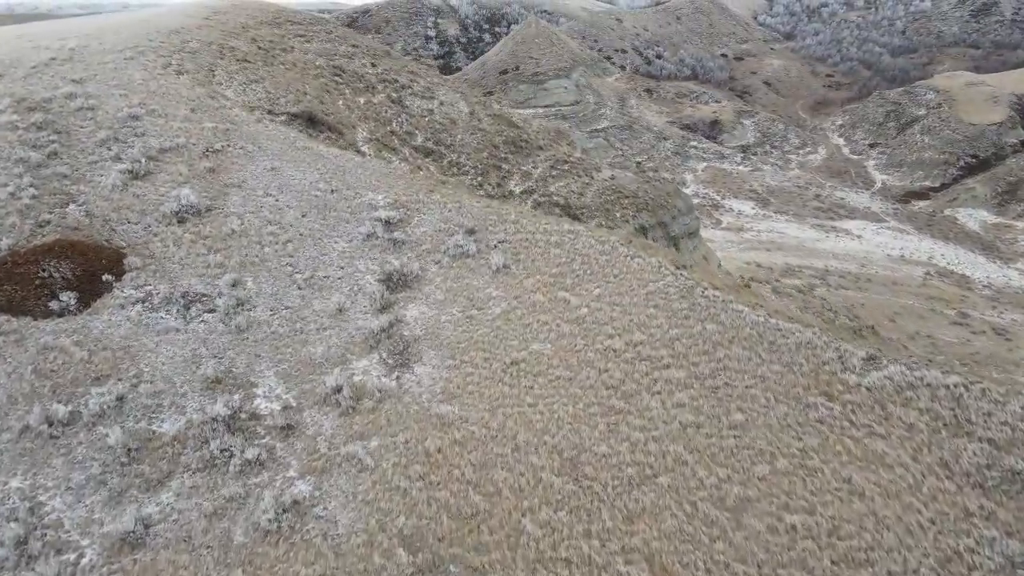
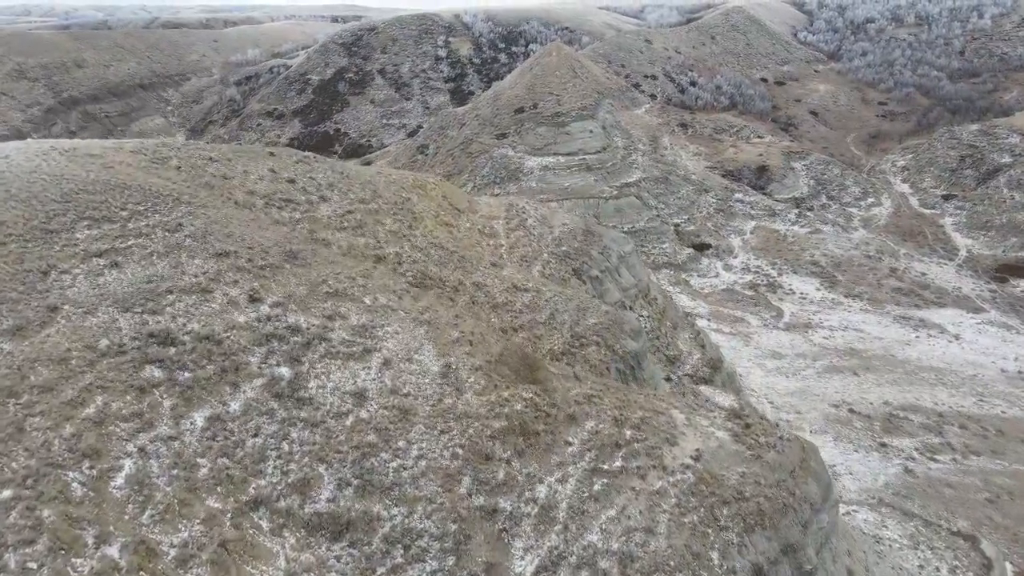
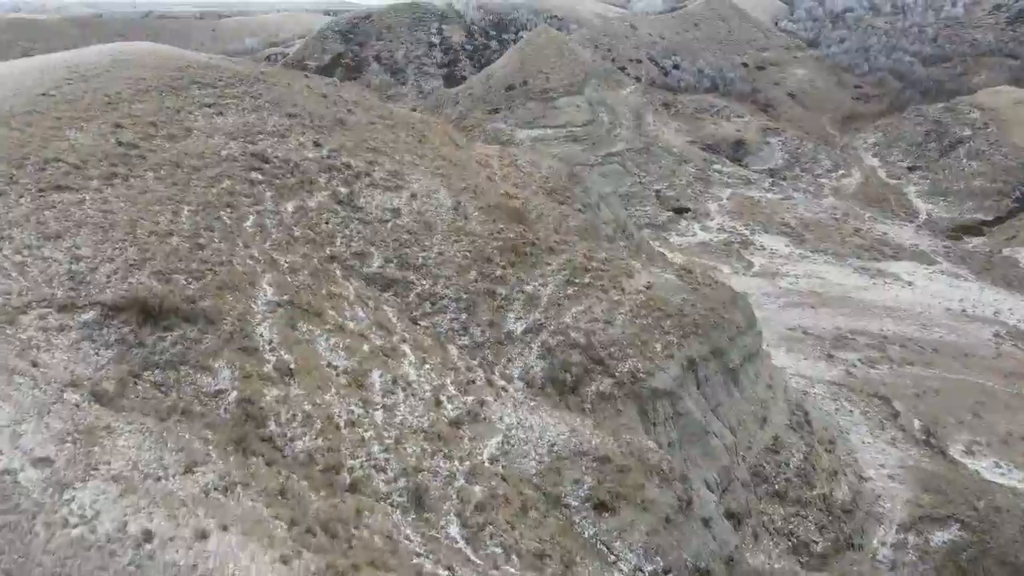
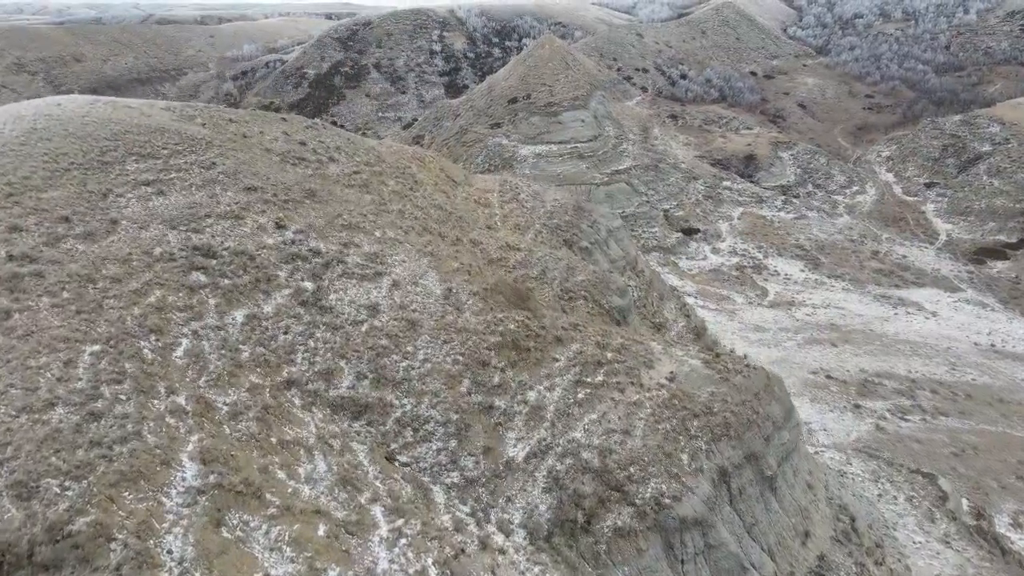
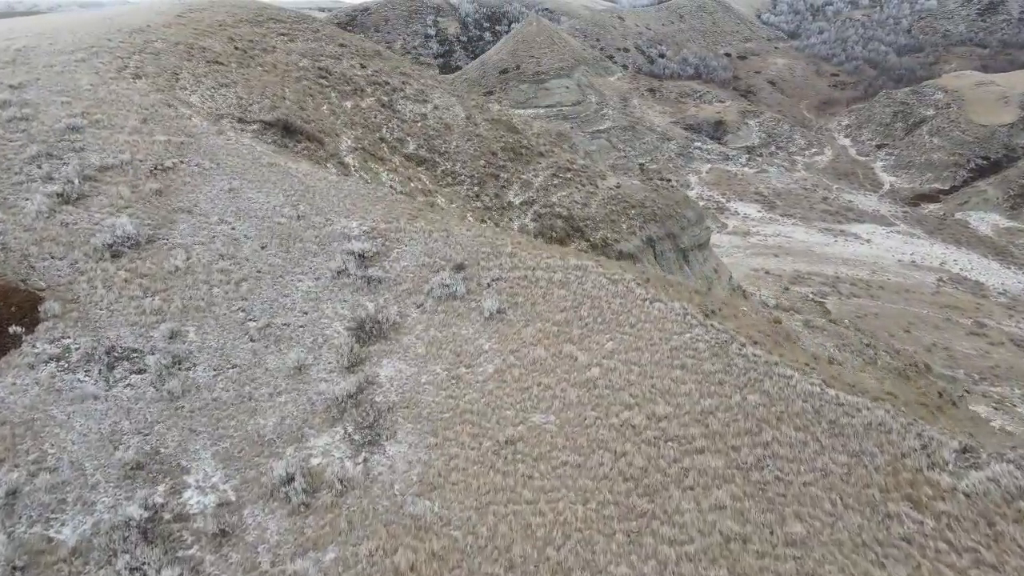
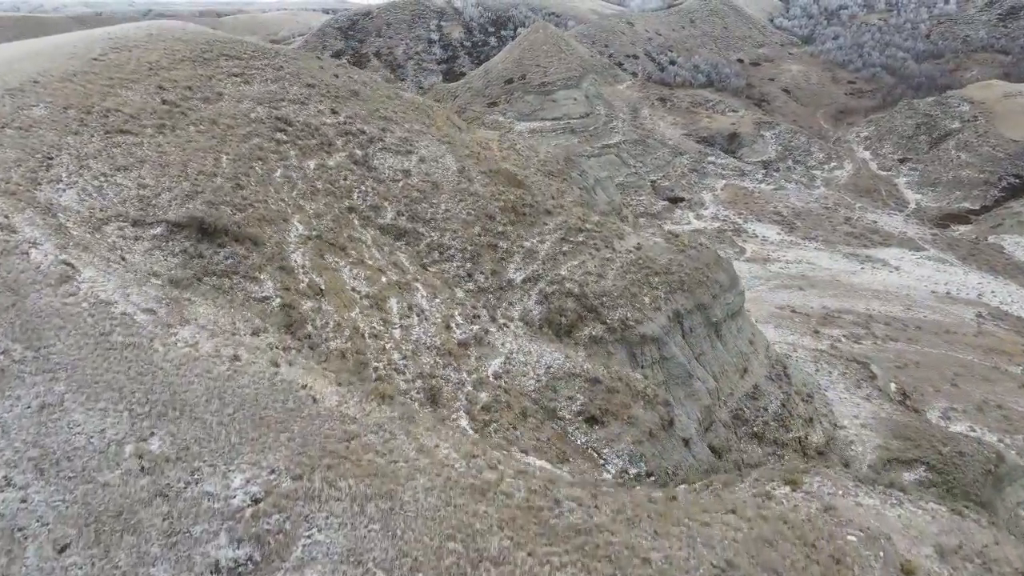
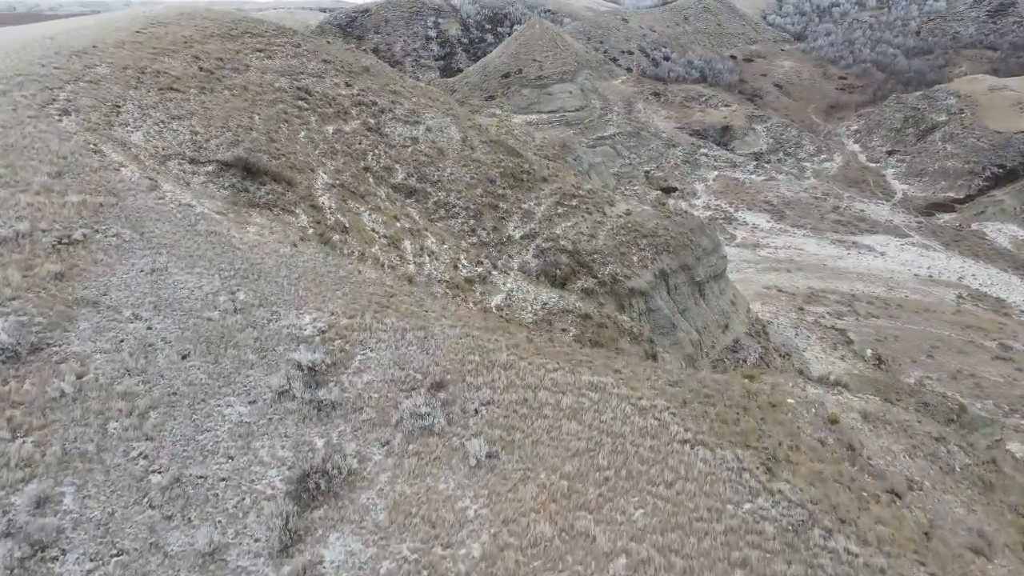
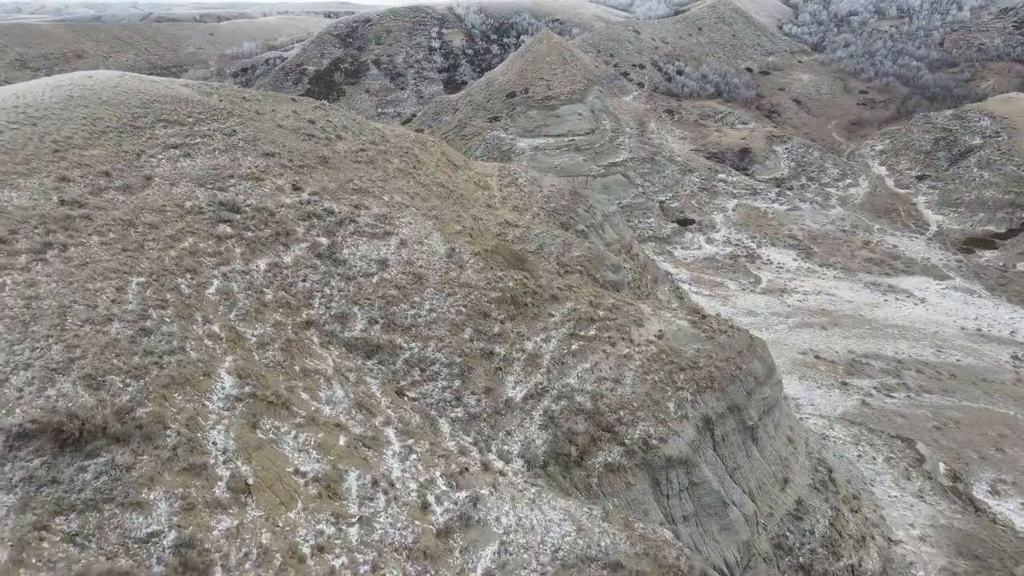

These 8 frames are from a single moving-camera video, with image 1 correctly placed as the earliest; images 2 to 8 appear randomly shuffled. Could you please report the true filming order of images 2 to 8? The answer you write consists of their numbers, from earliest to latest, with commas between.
5, 7, 6, 3, 8, 4, 2
